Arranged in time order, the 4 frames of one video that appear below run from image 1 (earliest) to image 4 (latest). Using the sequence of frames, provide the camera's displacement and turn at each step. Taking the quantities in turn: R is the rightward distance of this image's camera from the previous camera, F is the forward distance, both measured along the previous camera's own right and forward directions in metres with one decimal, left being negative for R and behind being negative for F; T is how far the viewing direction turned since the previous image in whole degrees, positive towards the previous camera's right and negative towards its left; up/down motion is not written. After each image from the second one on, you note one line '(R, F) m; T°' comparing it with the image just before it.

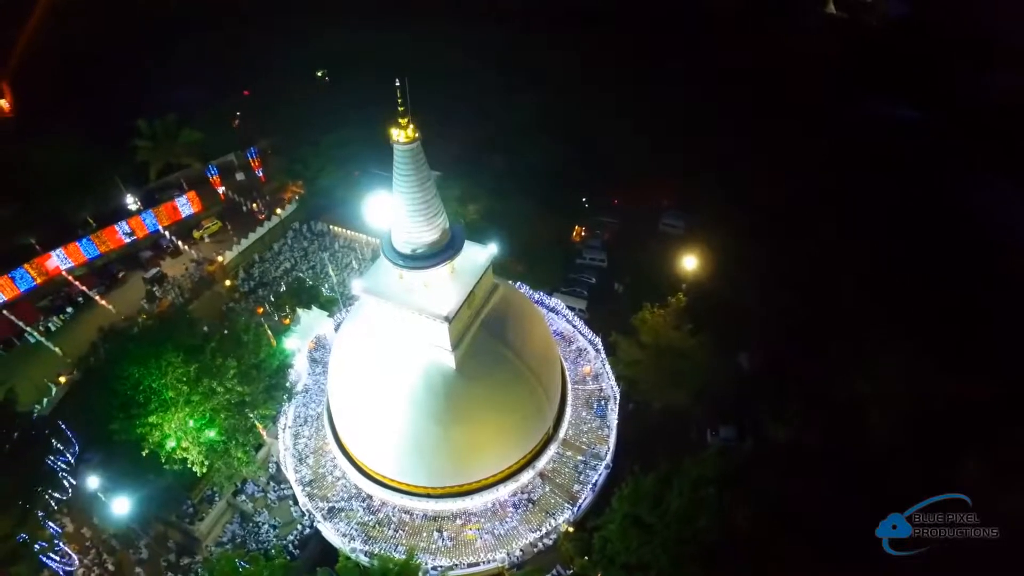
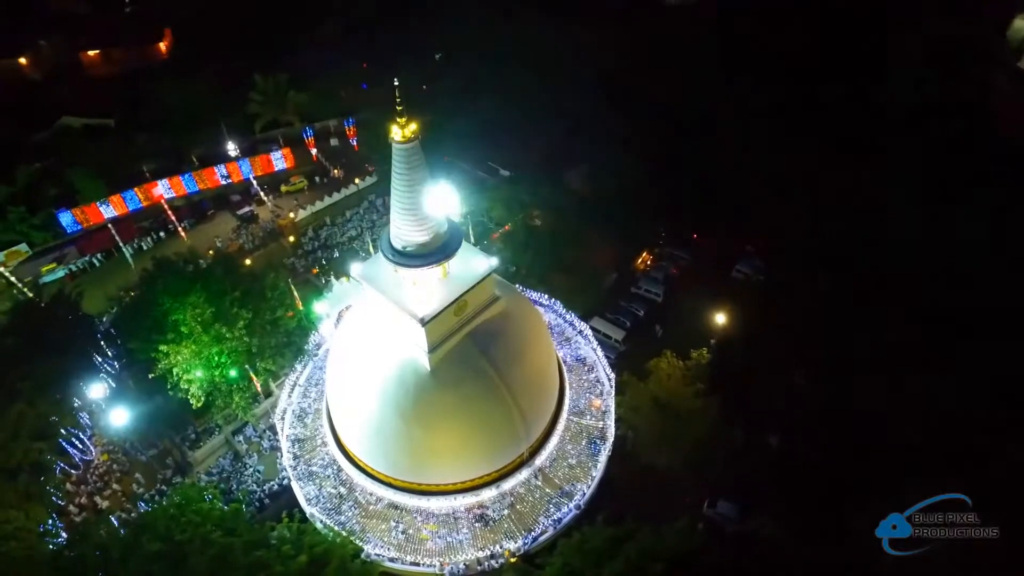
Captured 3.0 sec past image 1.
(+3.4, +0.7) m; -12°
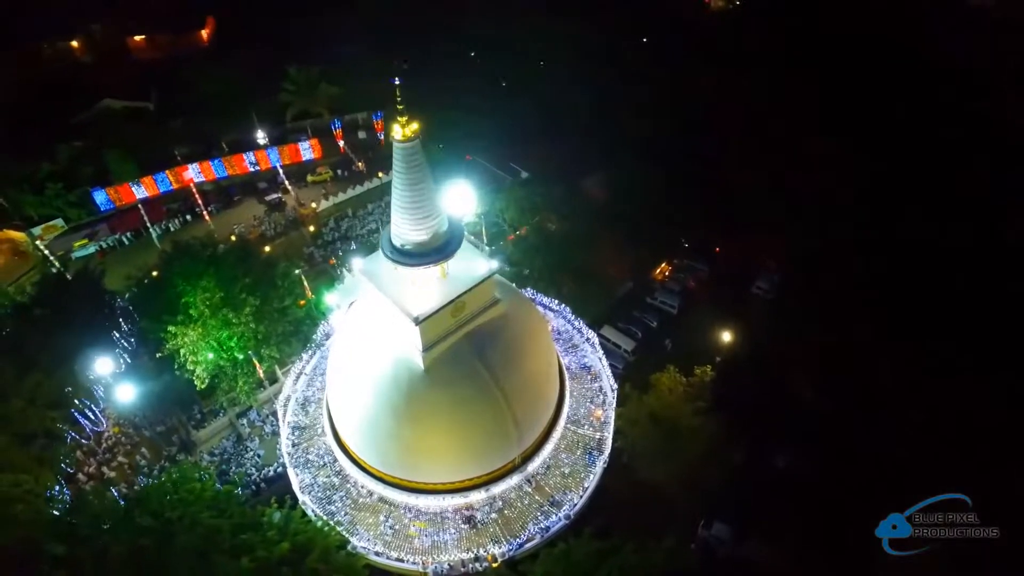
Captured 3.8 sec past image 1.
(+1.0, +0.1) m; -3°
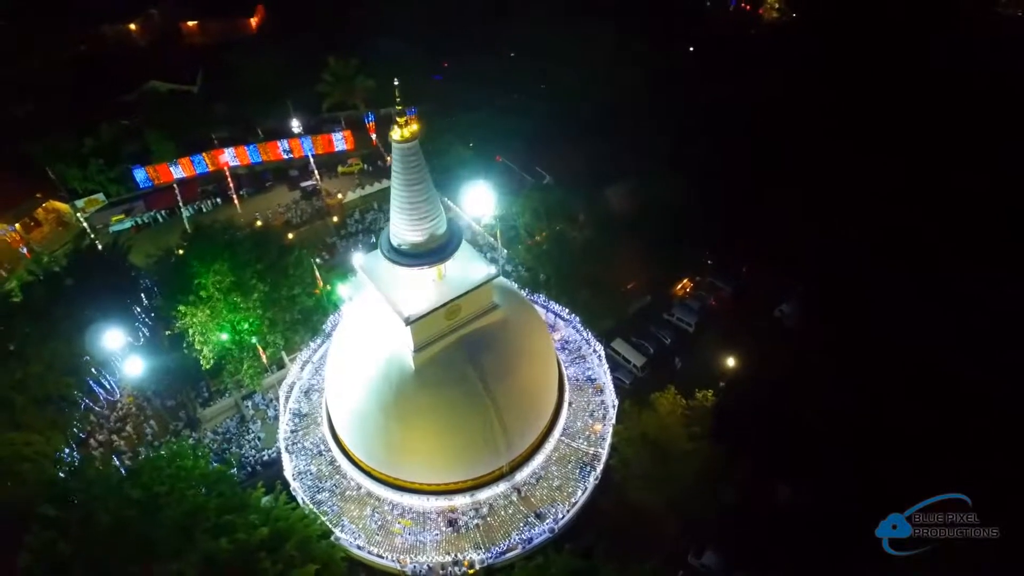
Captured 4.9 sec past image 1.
(+1.2, +0.2) m; -4°
